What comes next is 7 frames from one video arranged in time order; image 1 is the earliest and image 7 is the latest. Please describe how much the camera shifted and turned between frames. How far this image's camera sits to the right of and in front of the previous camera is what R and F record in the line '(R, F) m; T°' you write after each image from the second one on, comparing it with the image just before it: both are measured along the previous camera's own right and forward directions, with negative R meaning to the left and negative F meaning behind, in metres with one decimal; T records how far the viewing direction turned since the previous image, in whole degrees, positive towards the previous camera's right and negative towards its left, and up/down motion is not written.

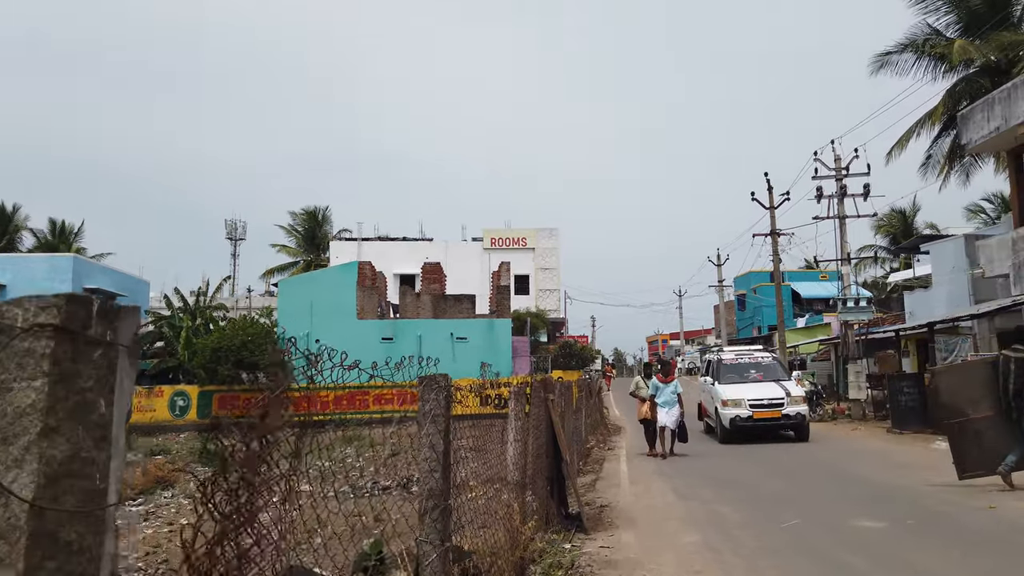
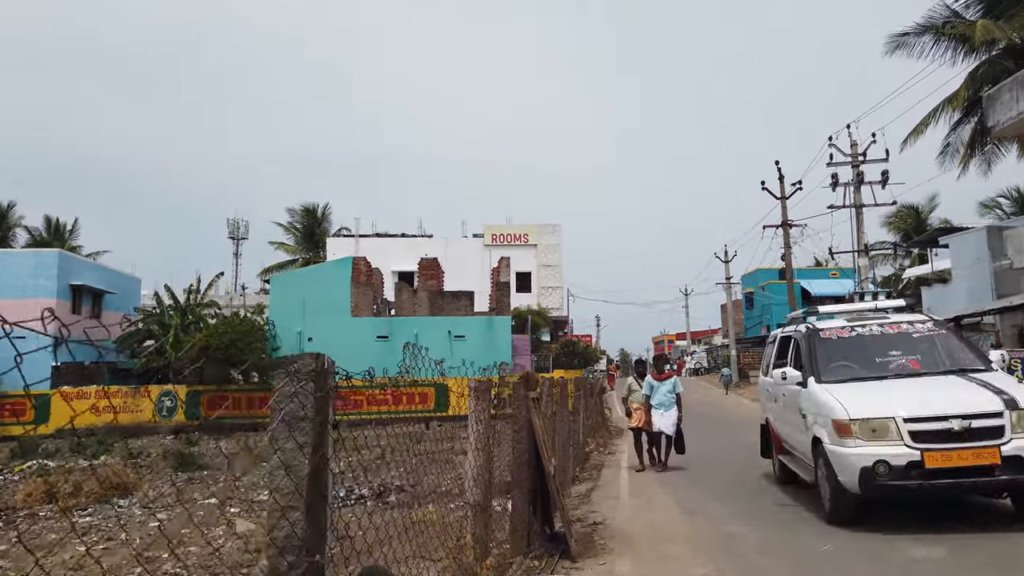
(+0.2, +1.0) m; 0°
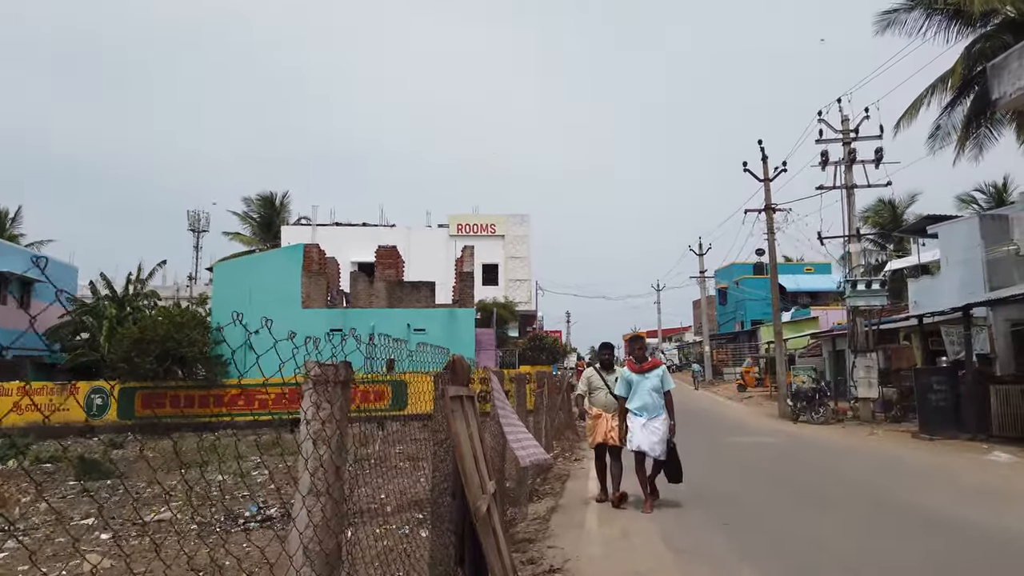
(+0.3, +1.7) m; +2°
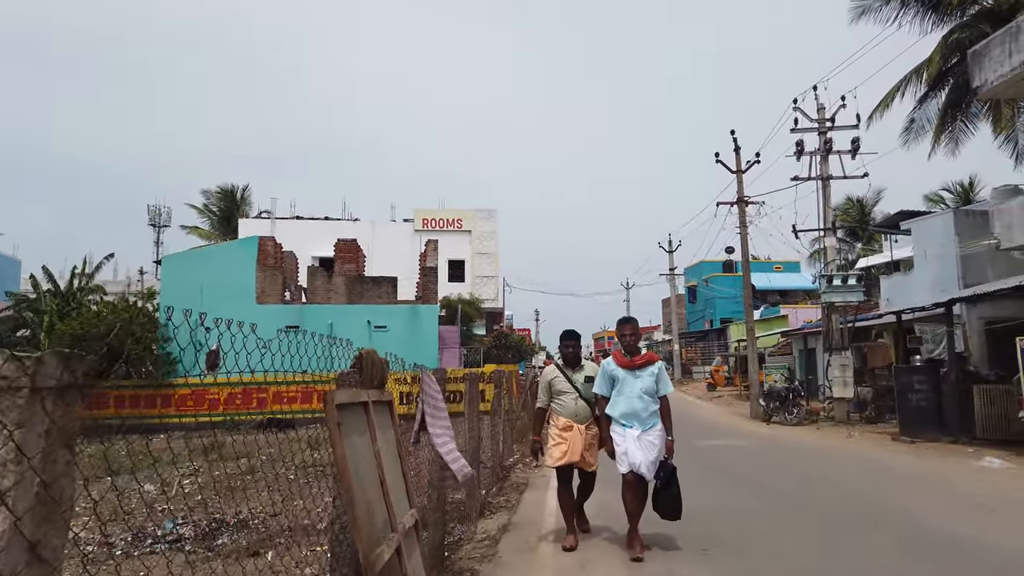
(+0.2, +0.9) m; +2°
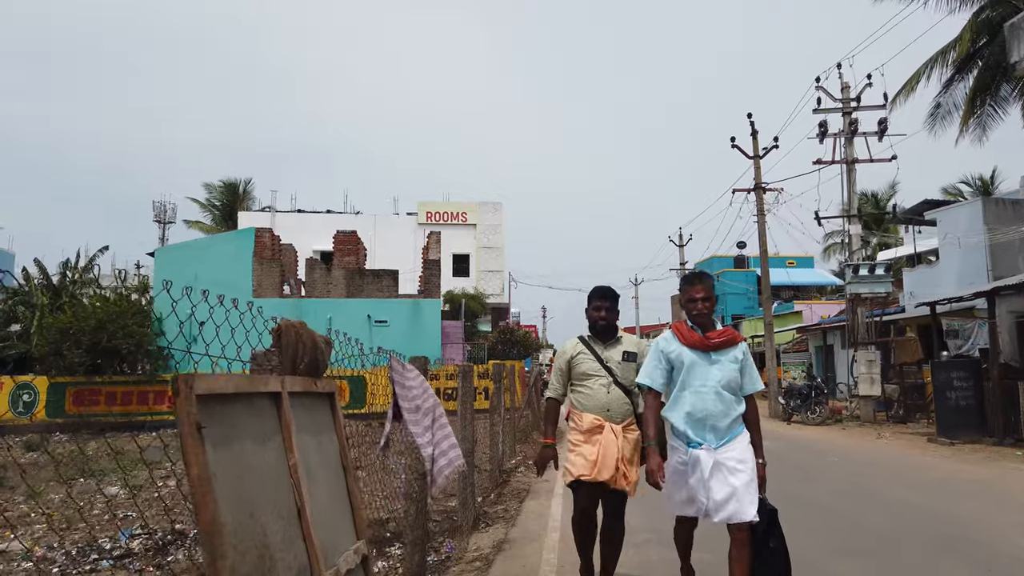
(+0.1, +0.9) m; -1°
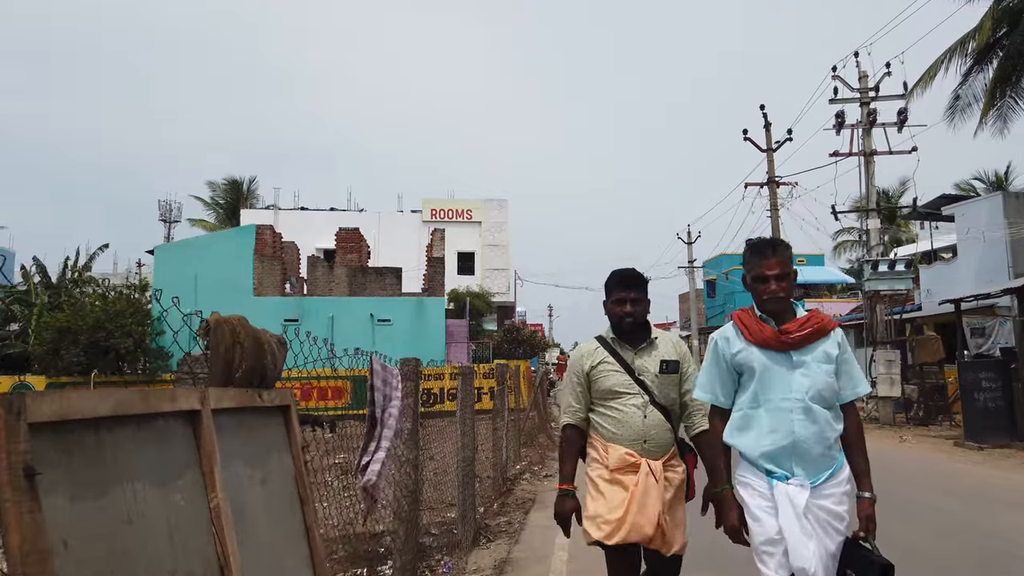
(0.0, +0.5) m; 0°
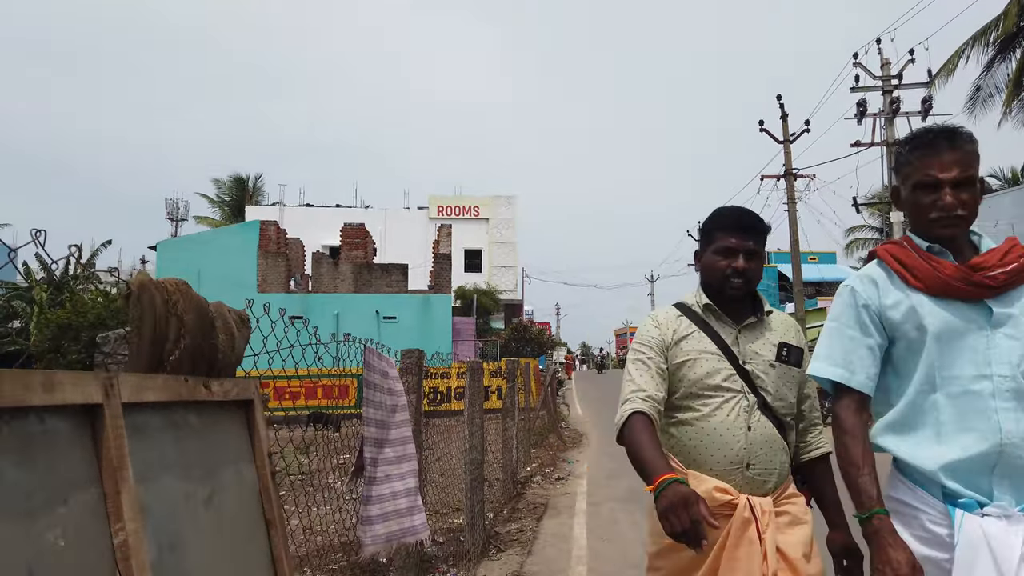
(0.0, +0.4) m; -1°
